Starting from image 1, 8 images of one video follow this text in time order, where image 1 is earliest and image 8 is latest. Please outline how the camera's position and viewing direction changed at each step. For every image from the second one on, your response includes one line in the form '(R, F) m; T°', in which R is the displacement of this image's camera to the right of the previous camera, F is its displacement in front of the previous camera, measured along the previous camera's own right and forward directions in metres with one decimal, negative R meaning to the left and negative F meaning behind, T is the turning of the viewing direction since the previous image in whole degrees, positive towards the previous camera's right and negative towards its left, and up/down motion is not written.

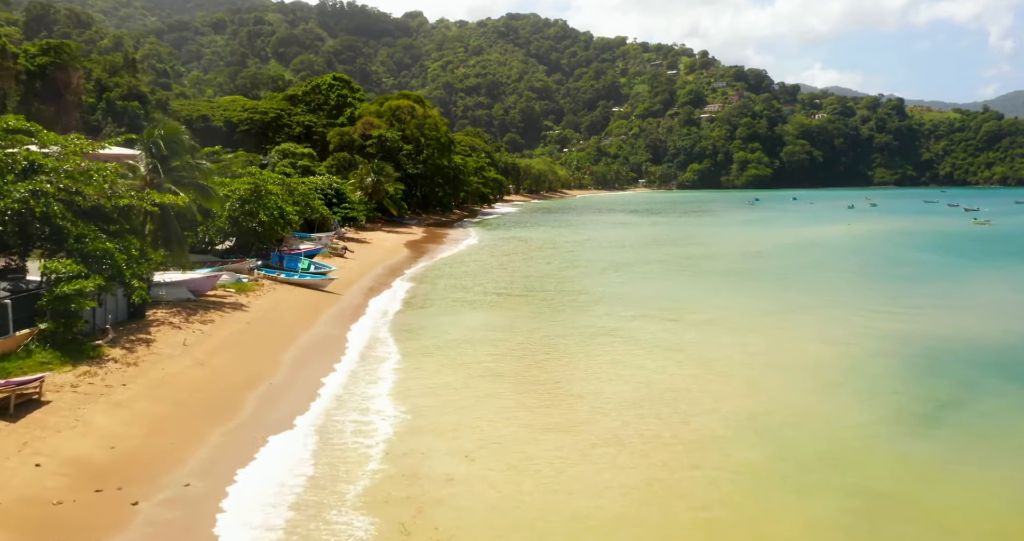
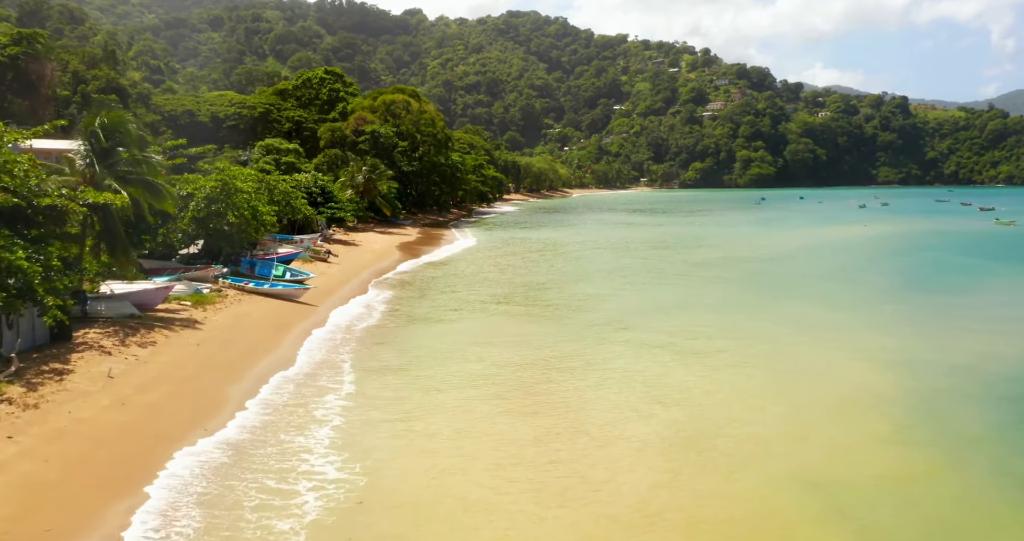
(+0.1, +2.9) m; 0°
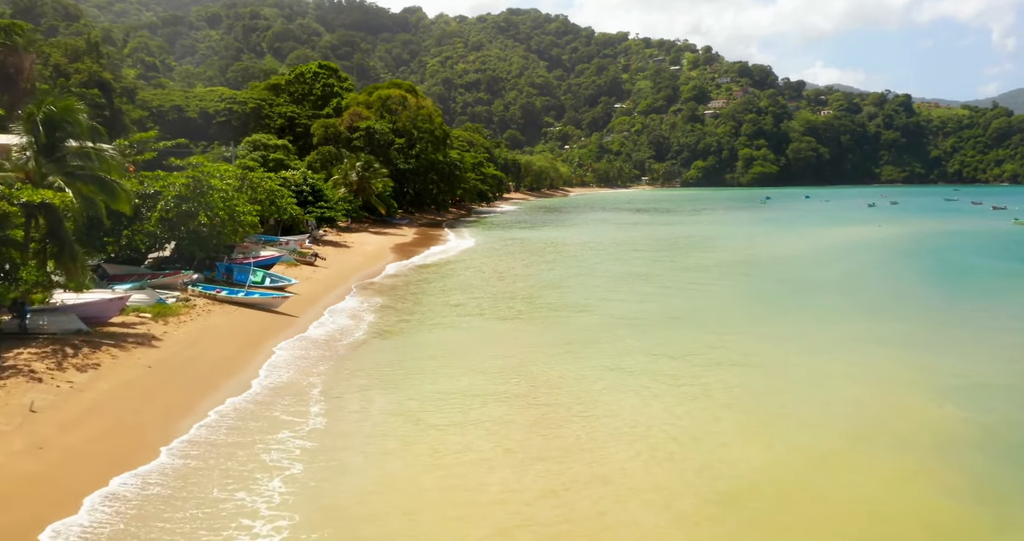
(0.0, +2.2) m; 0°
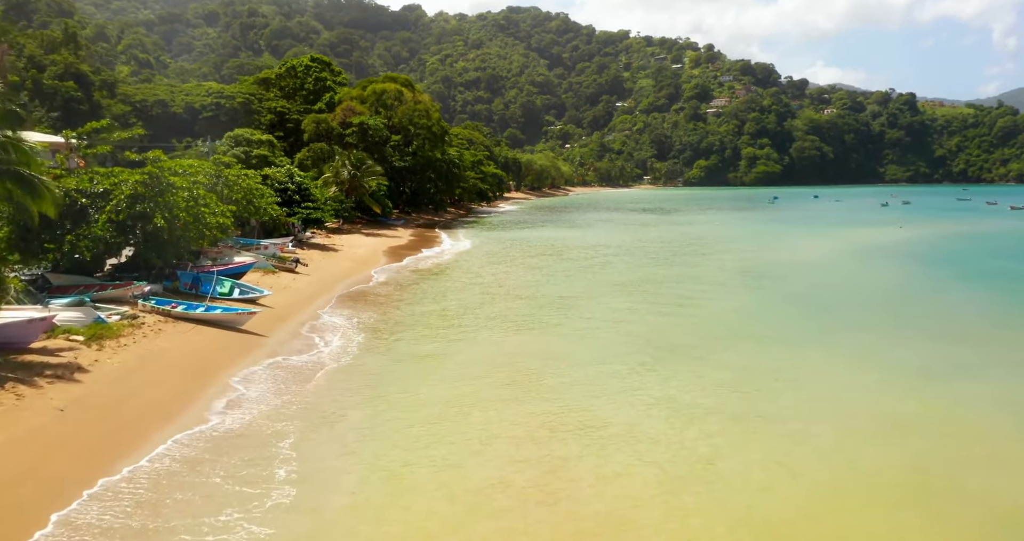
(-0.1, +2.8) m; 0°
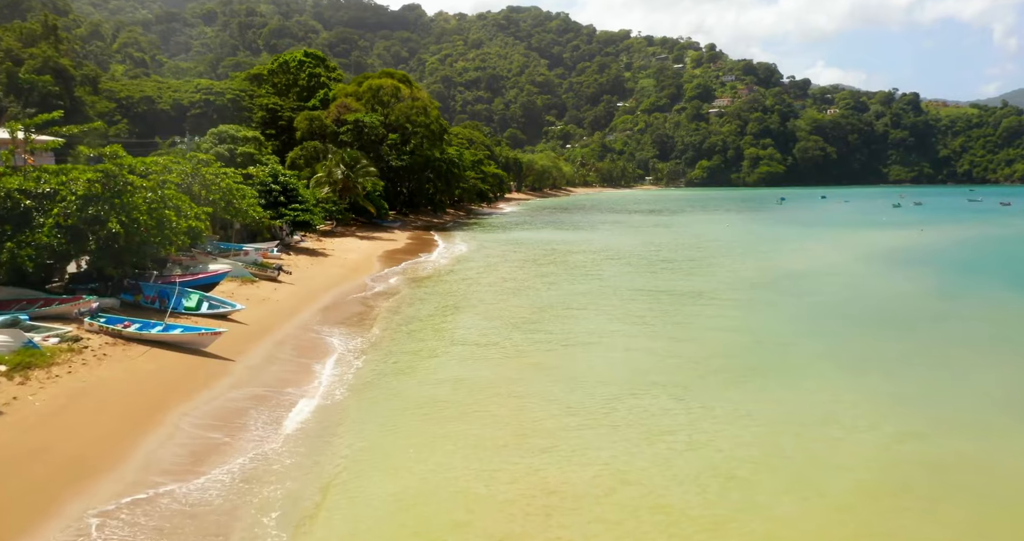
(-0.1, +2.4) m; 0°
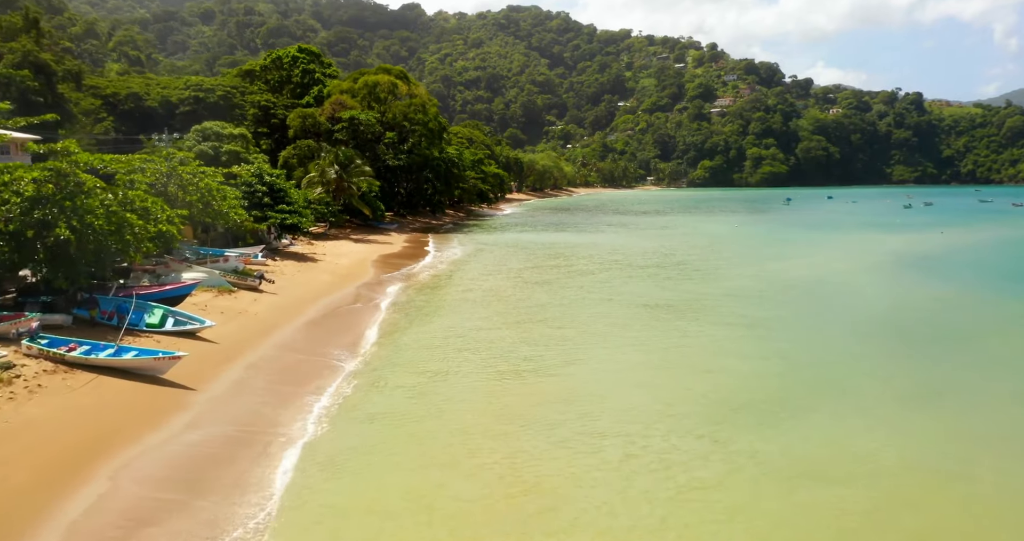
(-0.1, +2.1) m; 0°
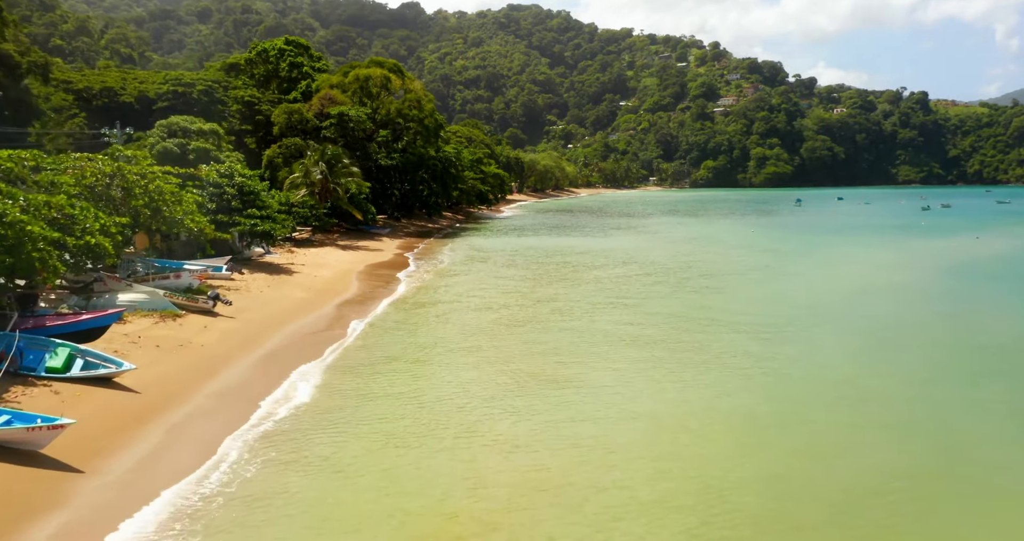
(-0.1, +3.4) m; 0°
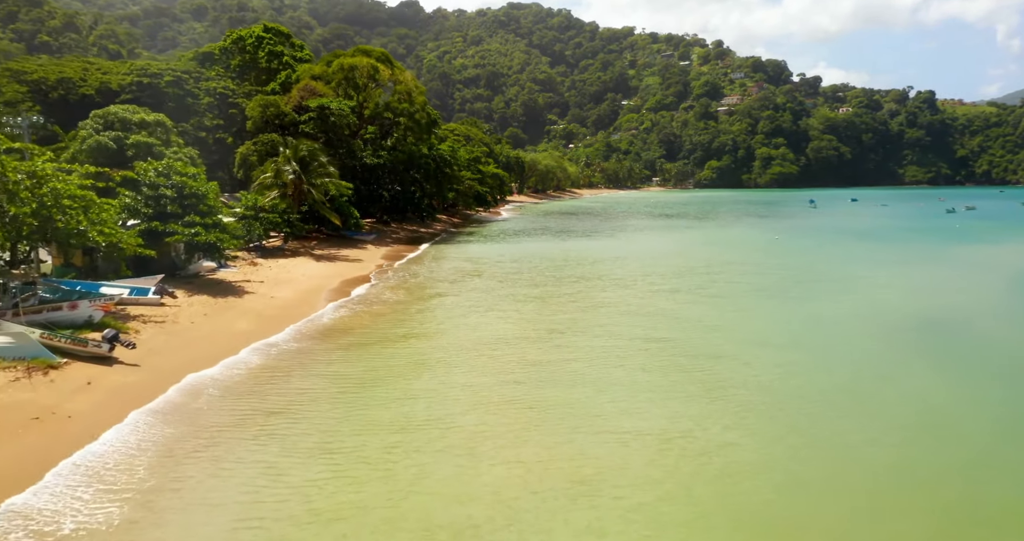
(0.0, +4.5) m; 0°
